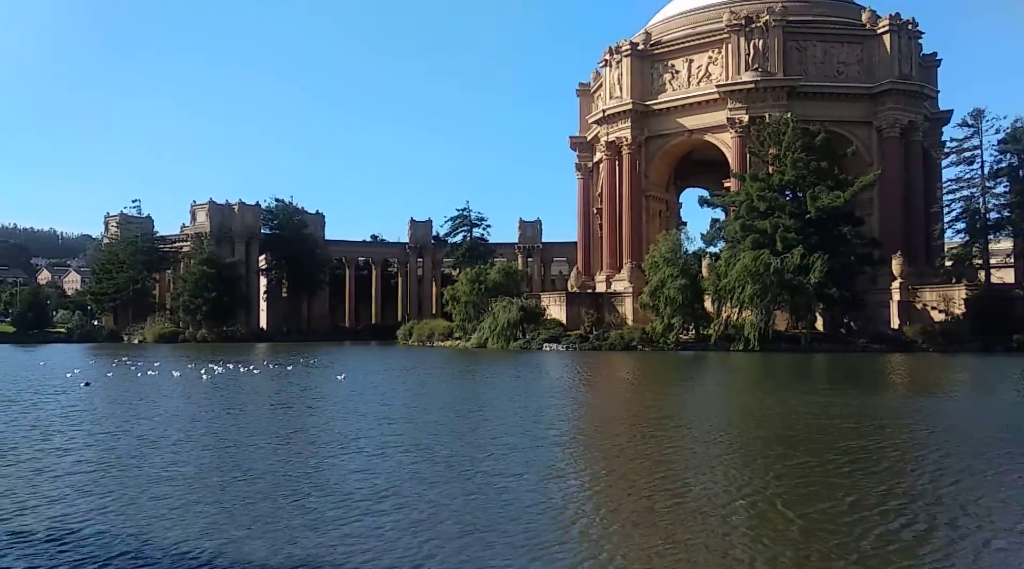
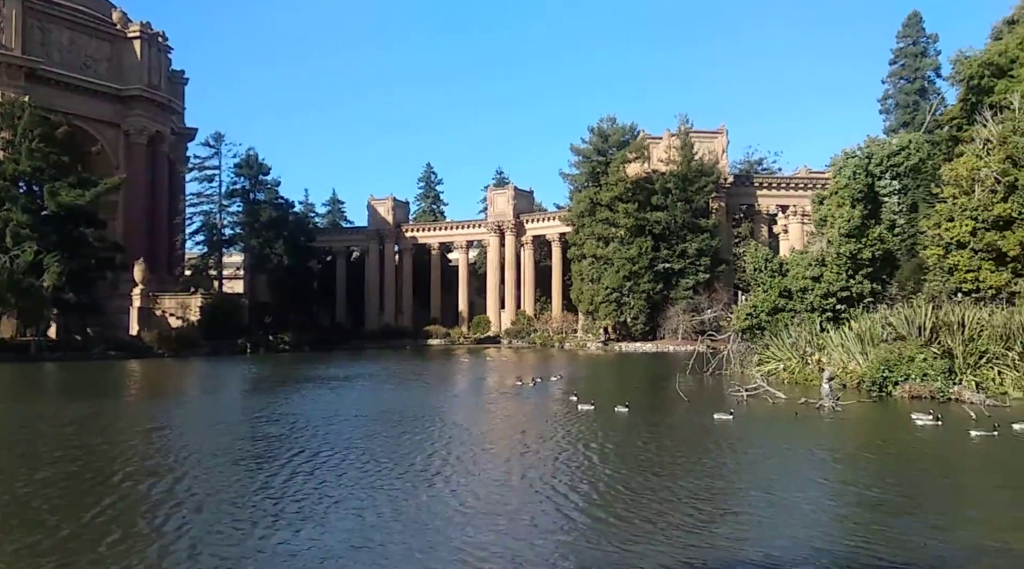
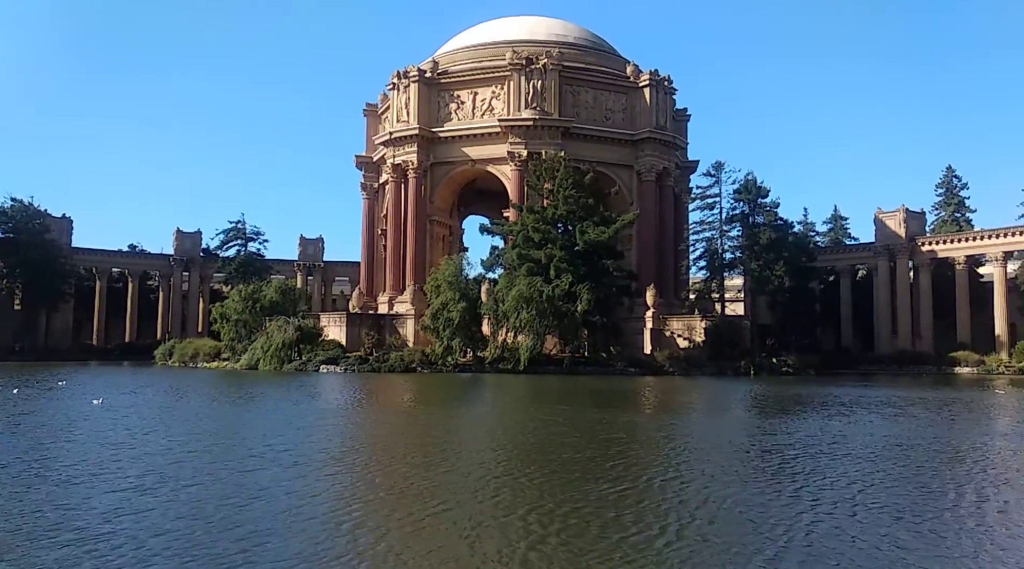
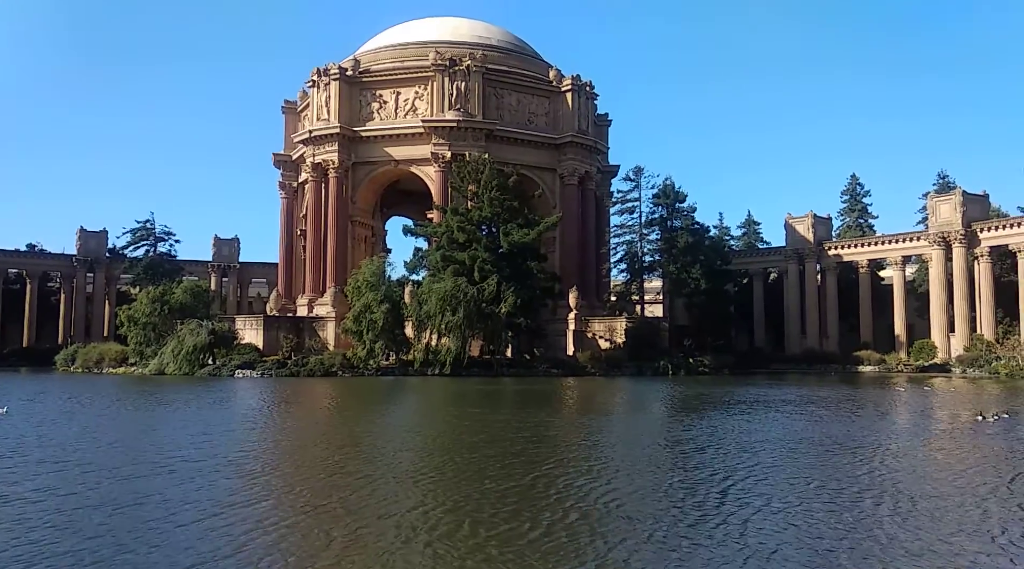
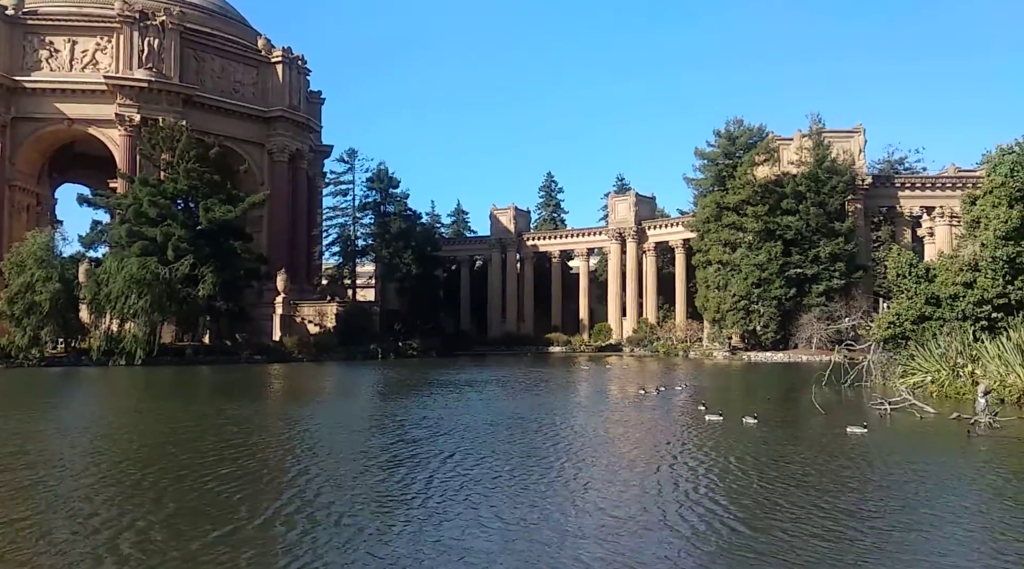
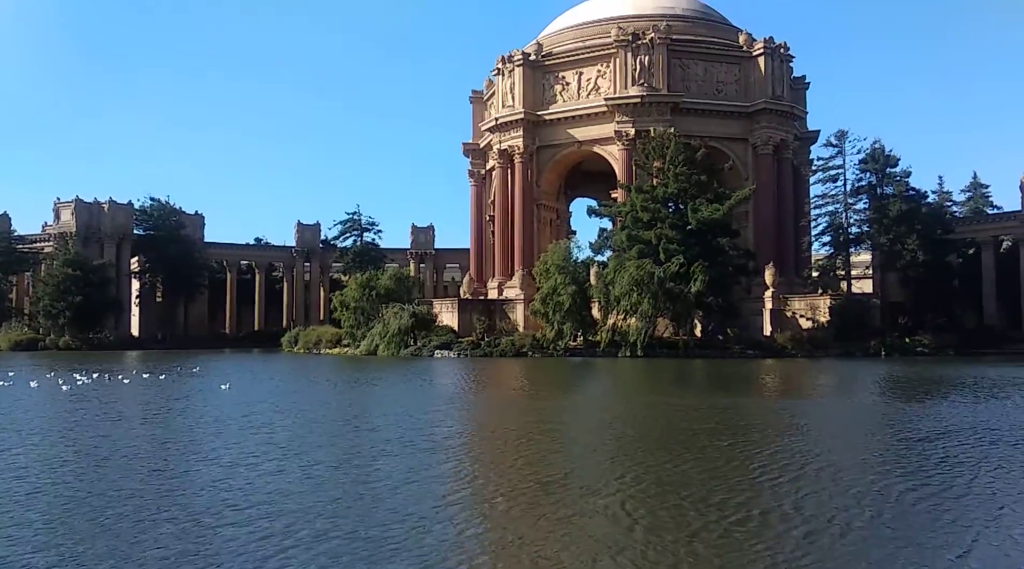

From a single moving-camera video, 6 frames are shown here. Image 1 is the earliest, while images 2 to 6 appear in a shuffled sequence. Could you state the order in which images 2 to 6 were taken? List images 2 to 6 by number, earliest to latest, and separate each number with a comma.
6, 3, 4, 5, 2
